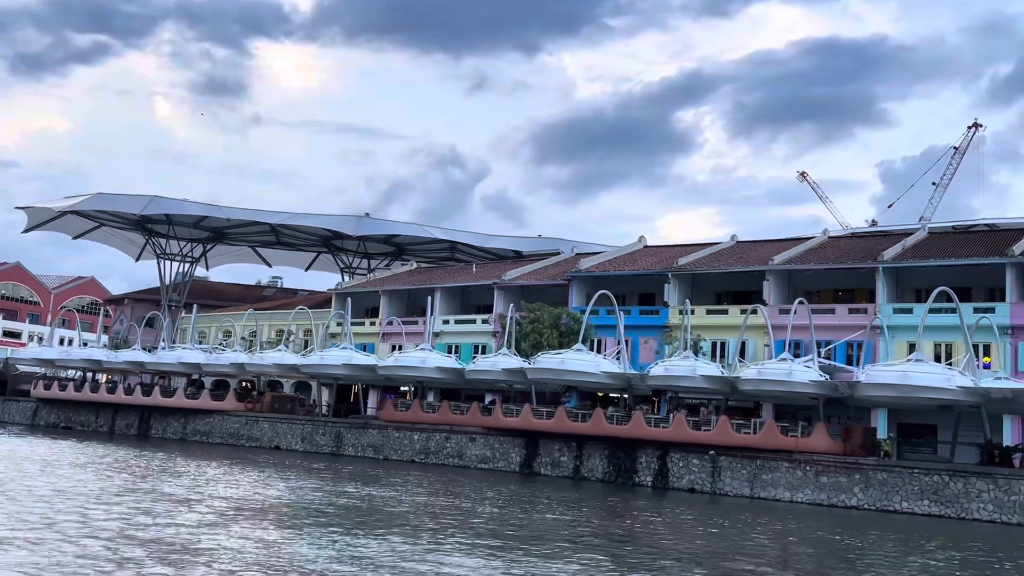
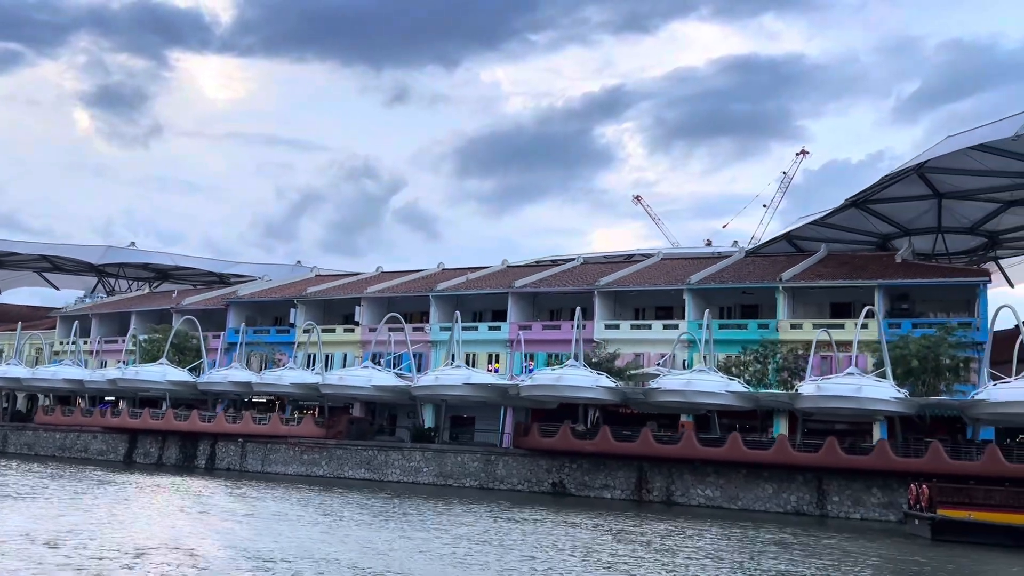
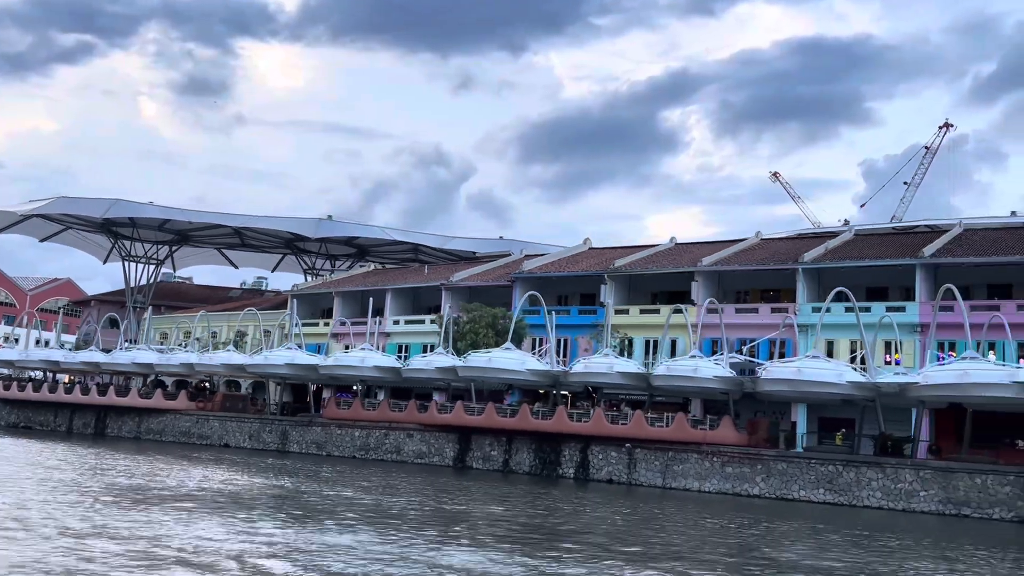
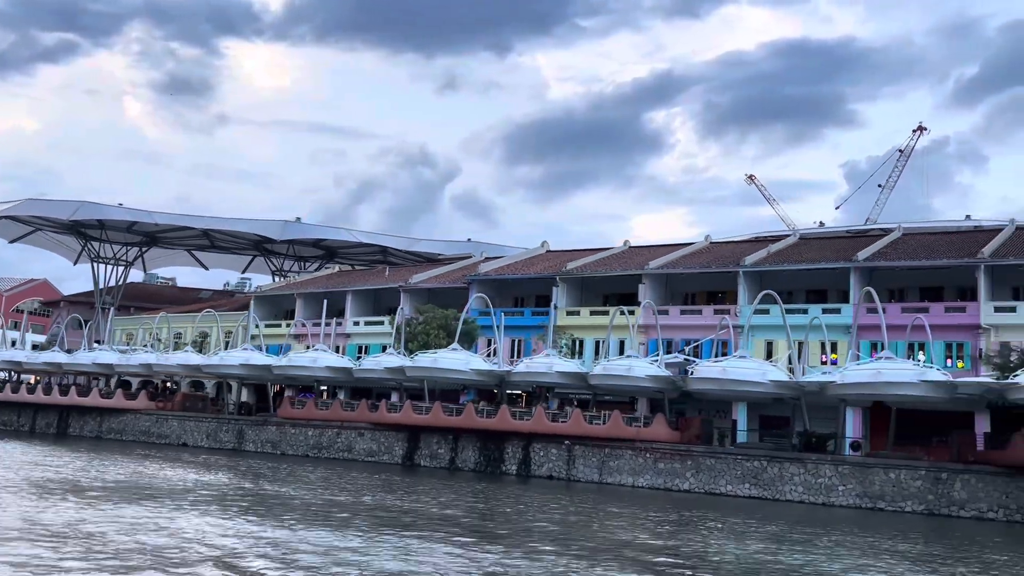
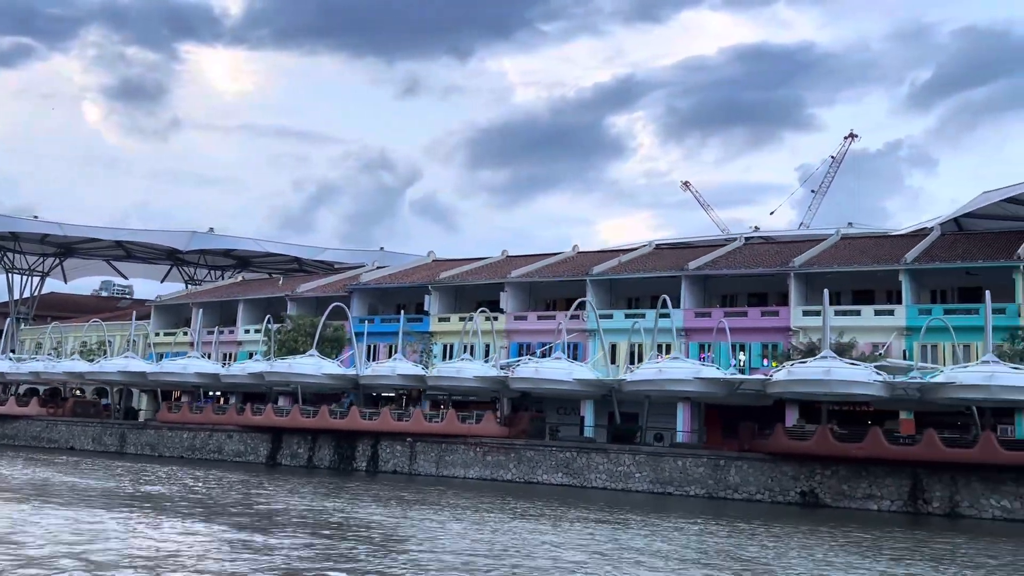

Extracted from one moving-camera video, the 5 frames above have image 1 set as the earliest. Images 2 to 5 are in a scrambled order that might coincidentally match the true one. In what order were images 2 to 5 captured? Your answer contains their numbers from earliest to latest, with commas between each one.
3, 4, 5, 2
